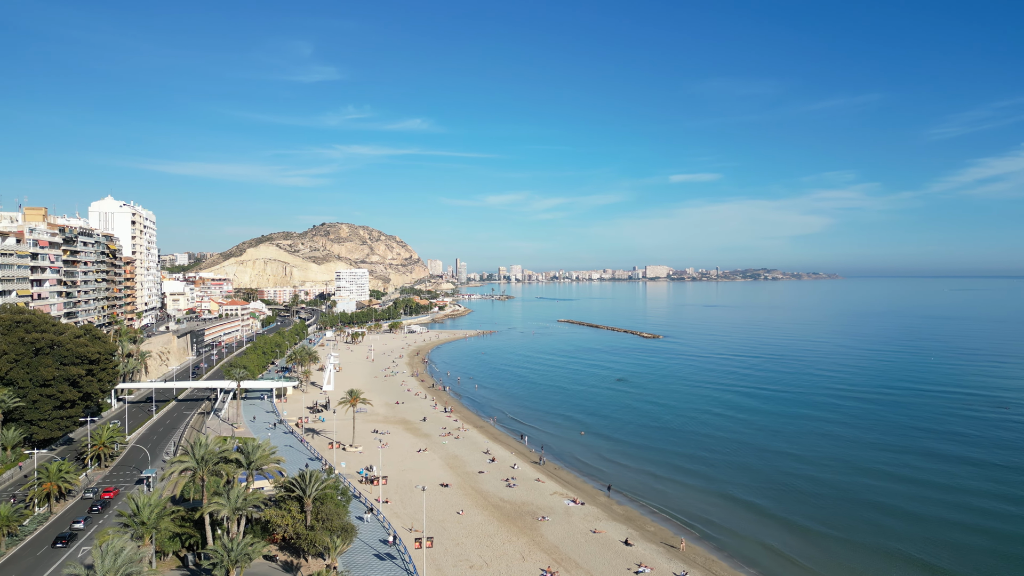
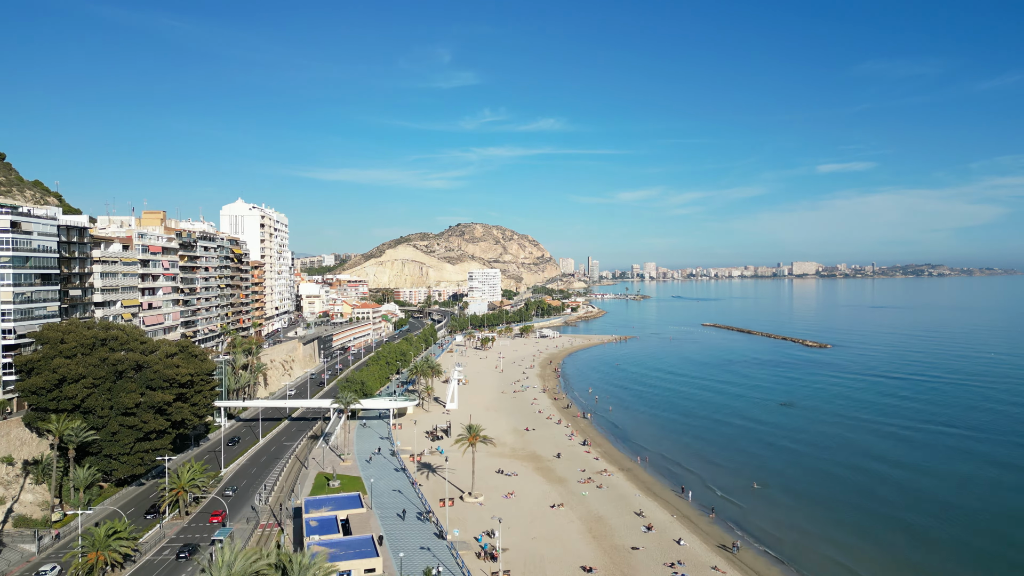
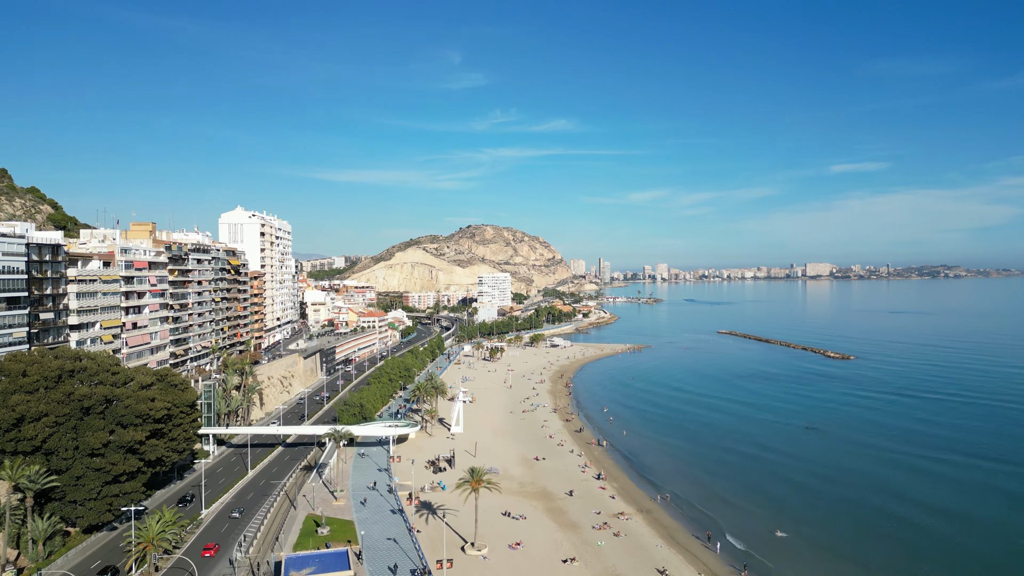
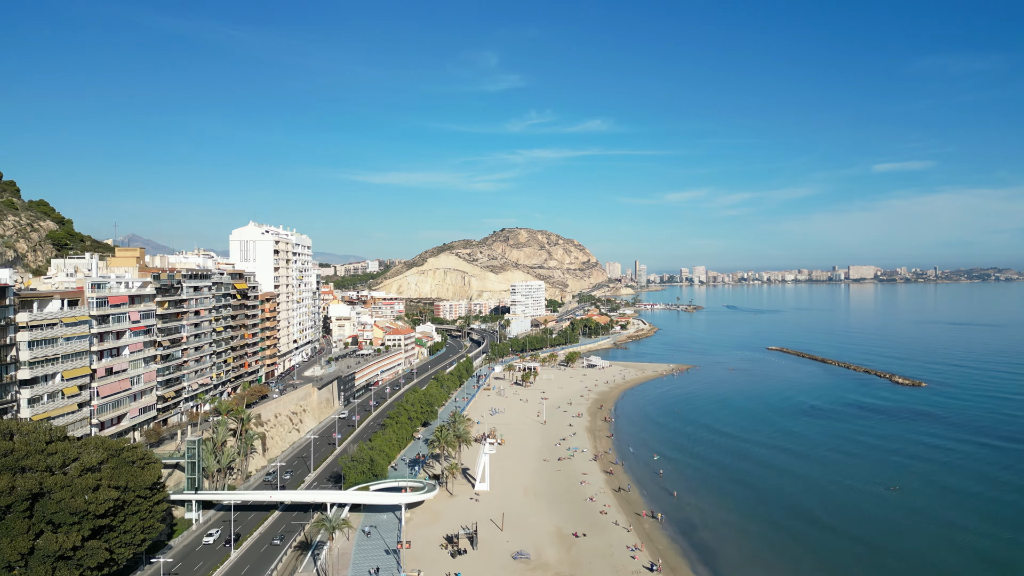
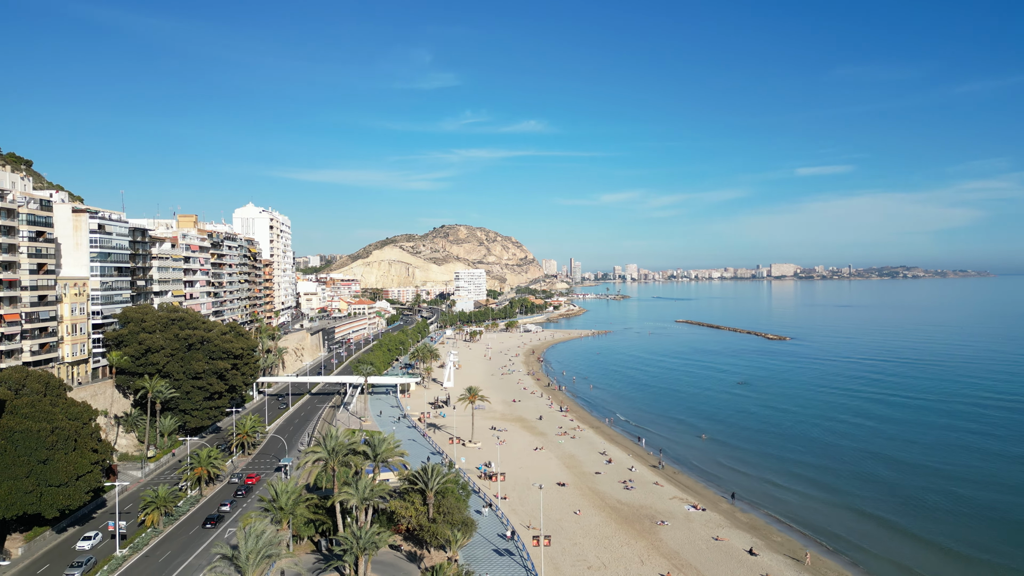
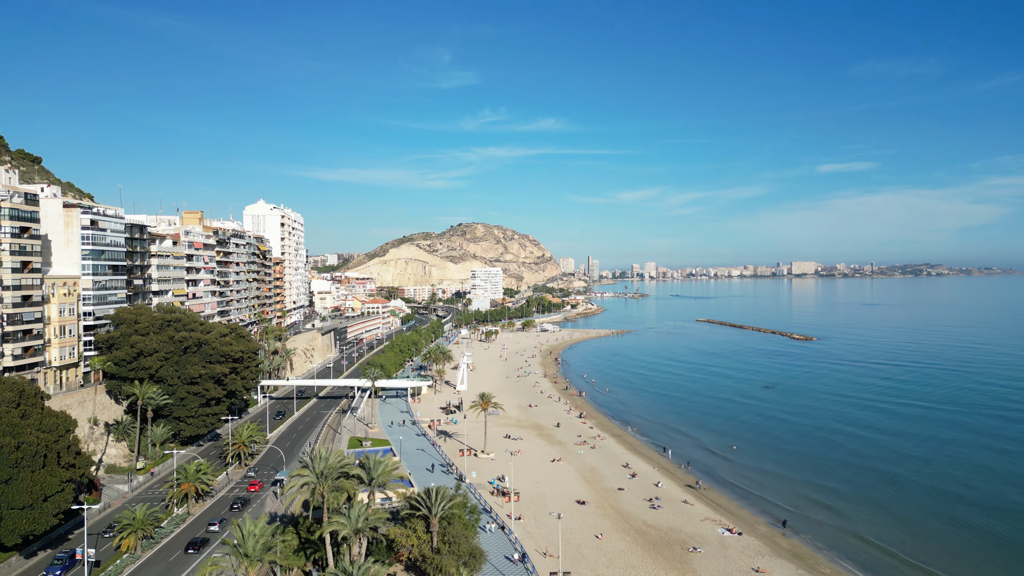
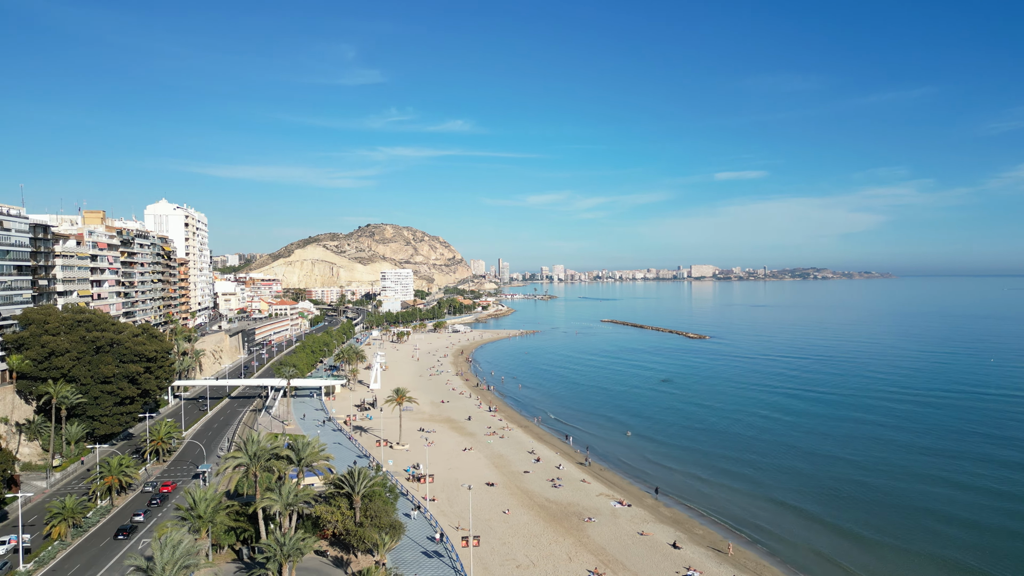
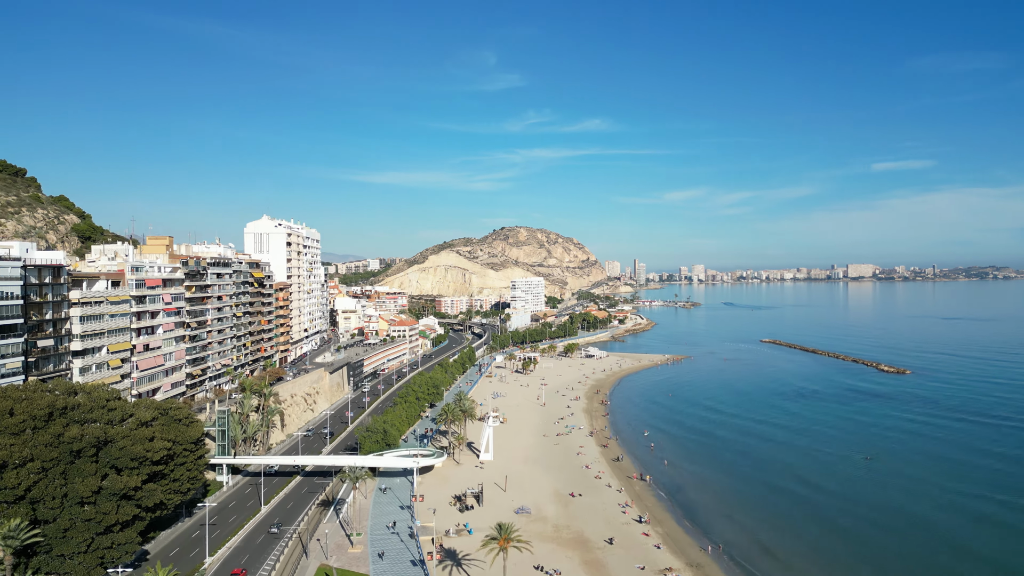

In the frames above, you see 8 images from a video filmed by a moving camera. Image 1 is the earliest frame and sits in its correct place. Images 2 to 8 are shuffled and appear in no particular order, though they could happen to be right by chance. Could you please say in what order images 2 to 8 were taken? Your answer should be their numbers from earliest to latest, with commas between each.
7, 5, 6, 2, 3, 8, 4
